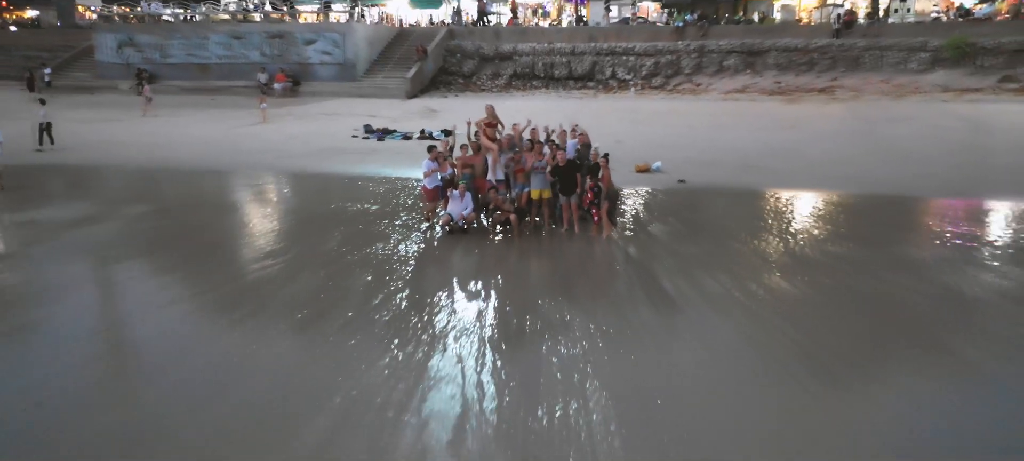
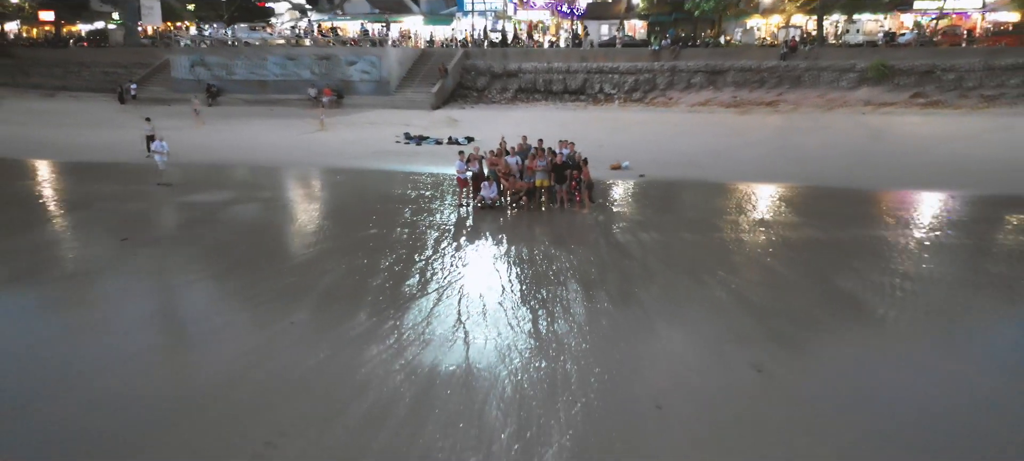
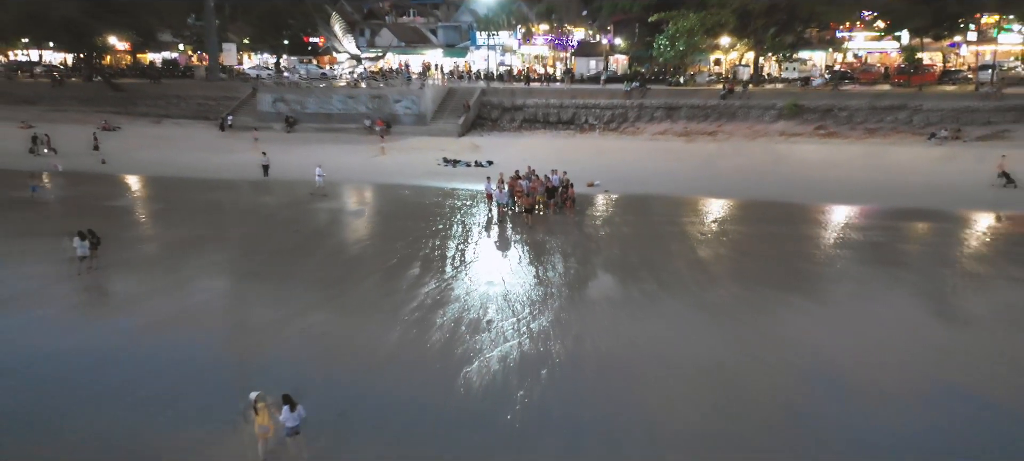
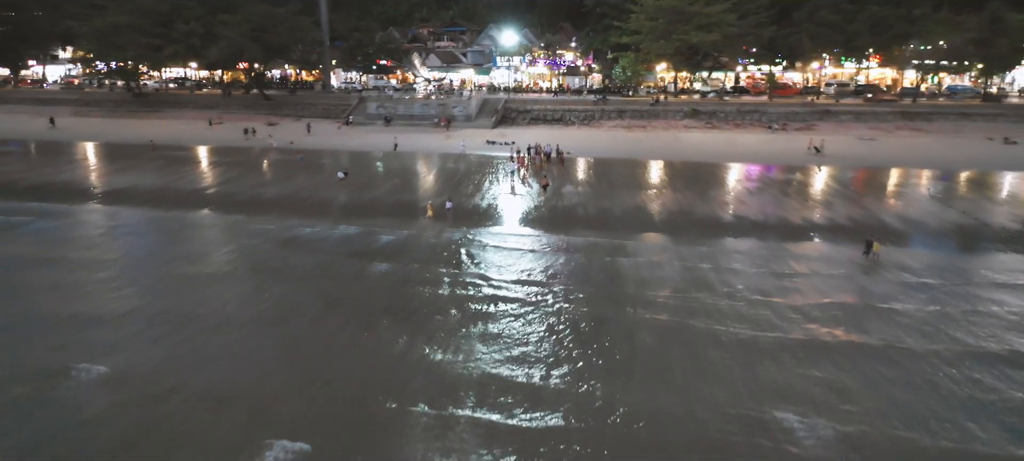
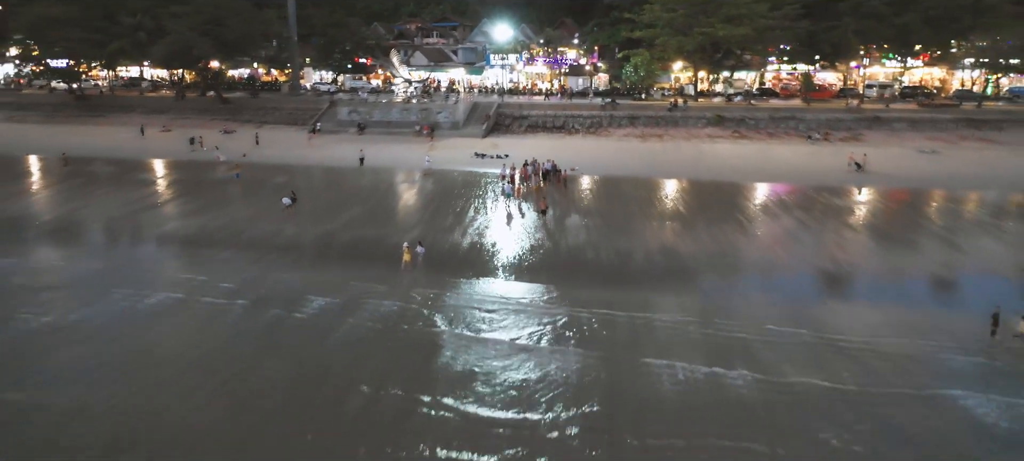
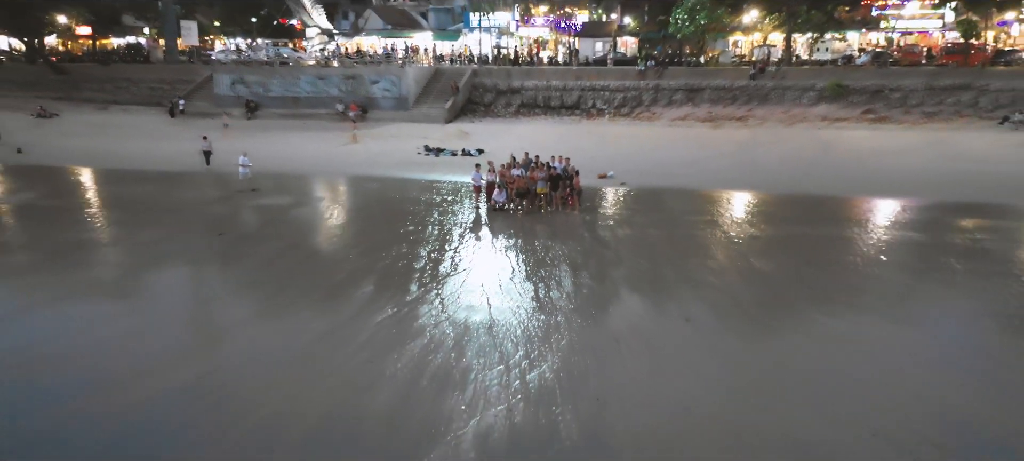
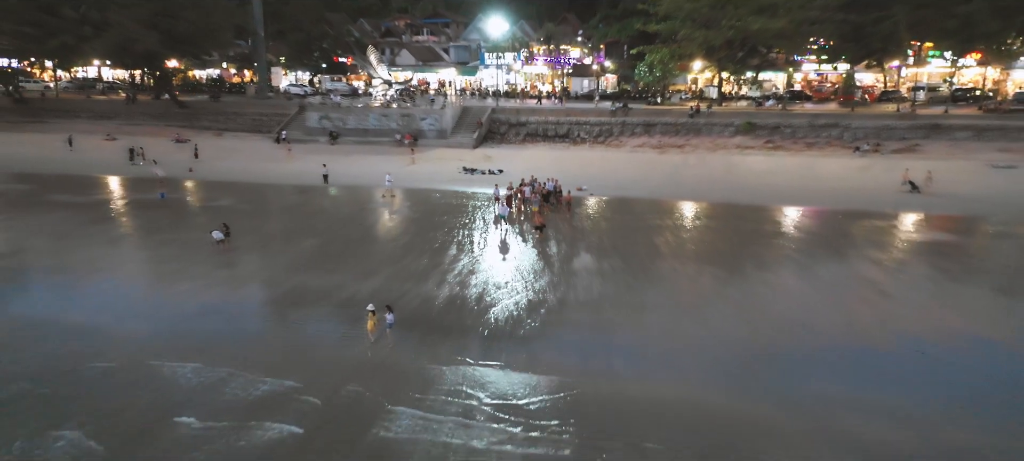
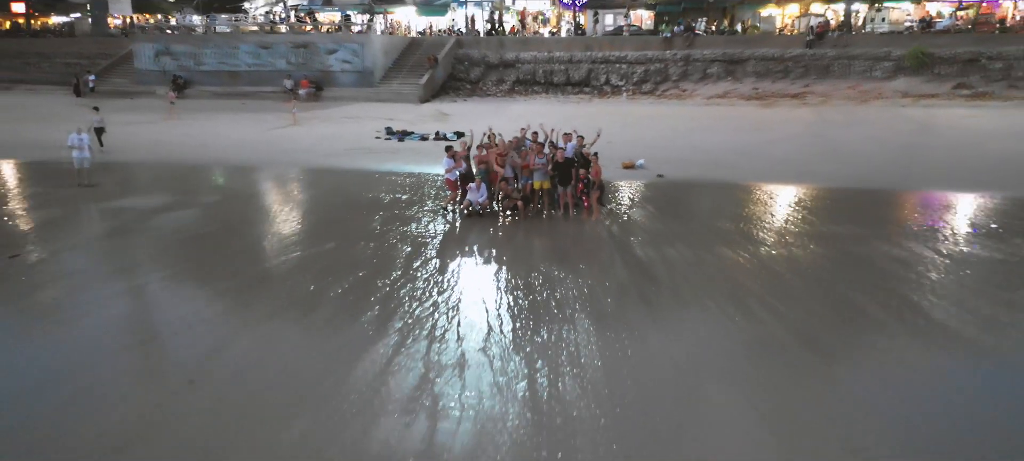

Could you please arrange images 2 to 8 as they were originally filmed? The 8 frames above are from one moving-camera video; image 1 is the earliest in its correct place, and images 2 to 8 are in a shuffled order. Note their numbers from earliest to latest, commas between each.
8, 2, 6, 3, 7, 5, 4
